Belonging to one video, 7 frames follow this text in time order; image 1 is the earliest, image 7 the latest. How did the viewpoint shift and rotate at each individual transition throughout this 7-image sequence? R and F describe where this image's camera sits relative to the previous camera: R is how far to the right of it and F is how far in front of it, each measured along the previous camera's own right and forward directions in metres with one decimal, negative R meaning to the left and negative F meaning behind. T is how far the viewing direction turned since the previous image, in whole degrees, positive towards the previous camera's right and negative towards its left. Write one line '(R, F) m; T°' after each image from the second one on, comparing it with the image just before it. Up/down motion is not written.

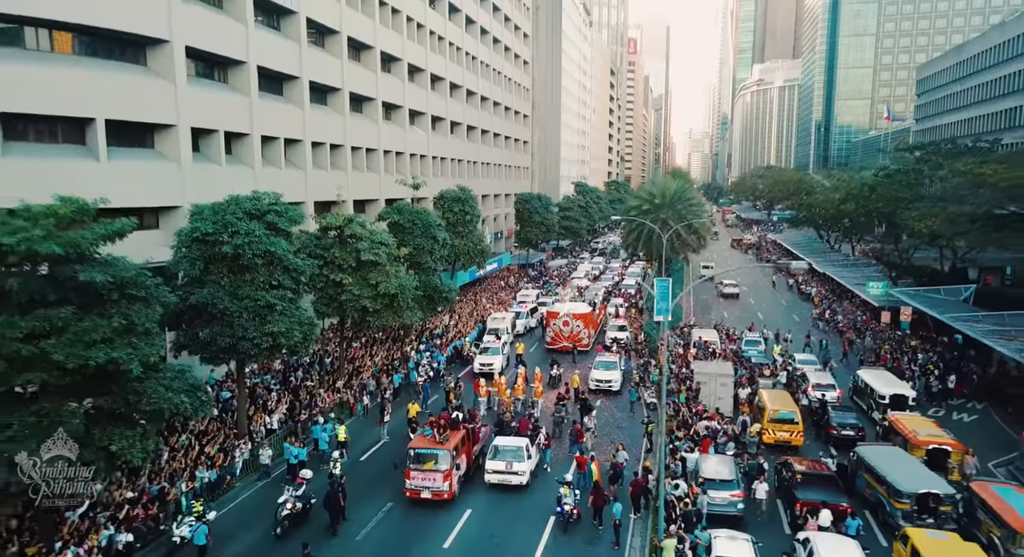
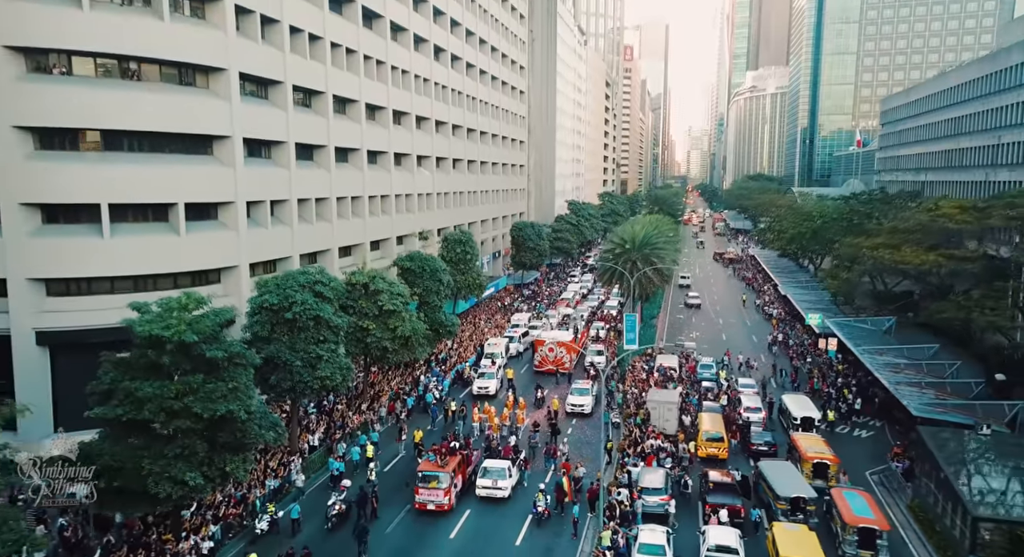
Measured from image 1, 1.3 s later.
(+0.4, -7.1) m; 0°
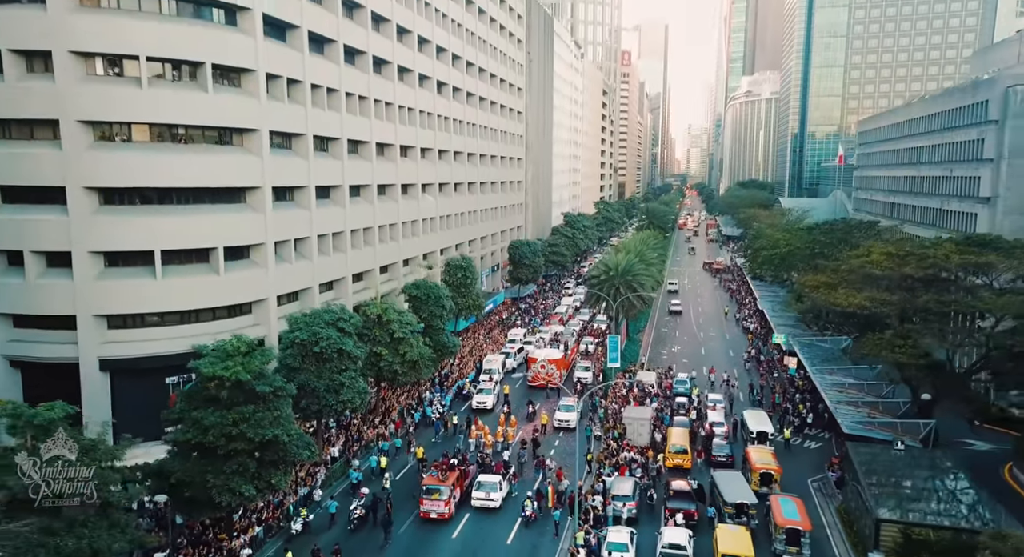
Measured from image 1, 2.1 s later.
(+0.3, -5.2) m; 0°
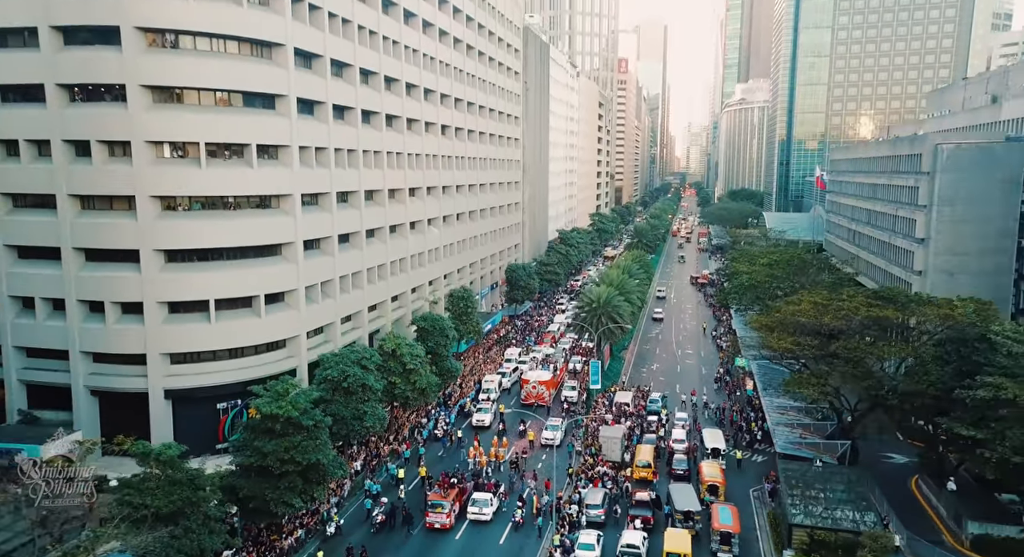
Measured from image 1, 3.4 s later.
(+0.4, -7.5) m; 0°
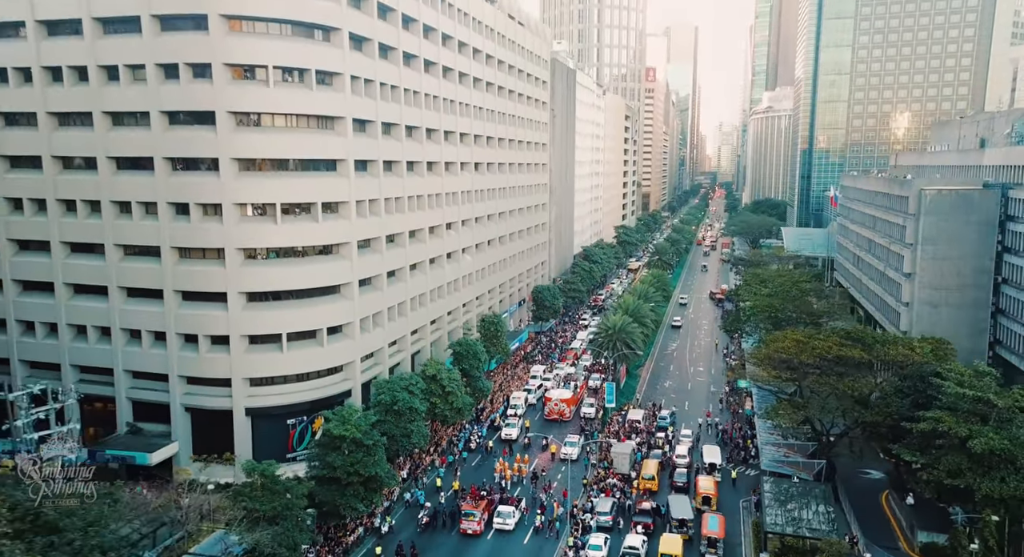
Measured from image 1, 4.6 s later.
(+0.3, -7.7) m; -2°
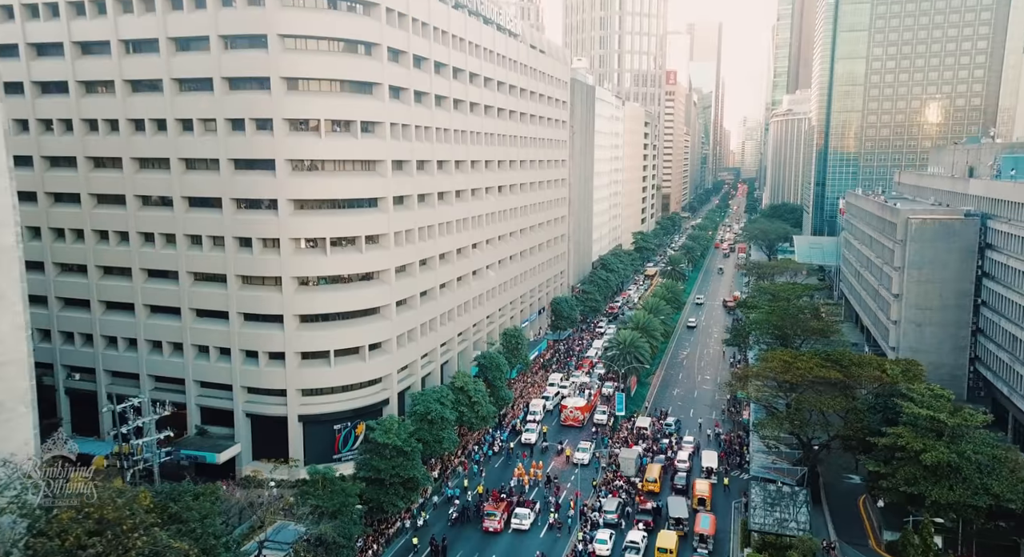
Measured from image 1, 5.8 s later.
(+0.2, -6.9) m; -2°
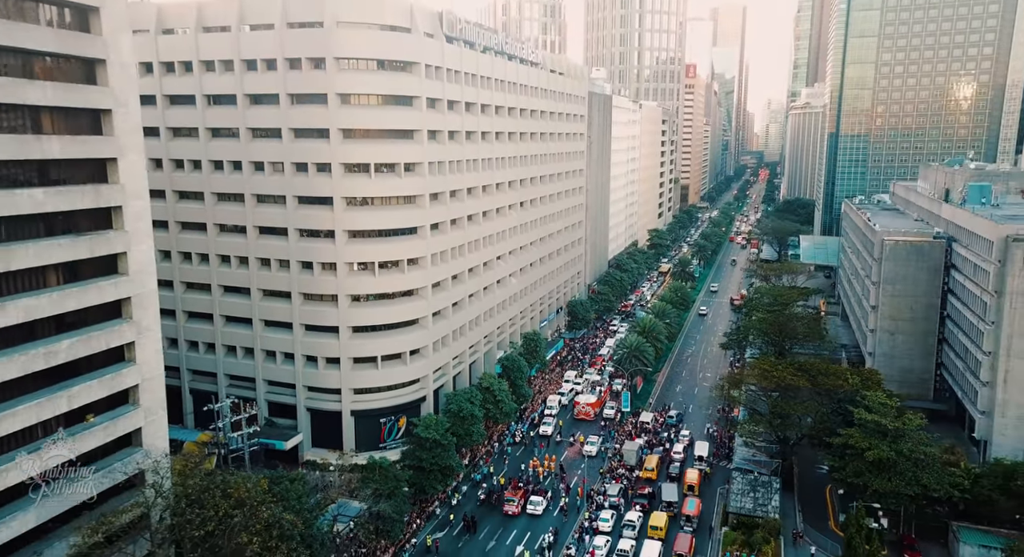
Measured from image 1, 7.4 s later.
(+0.1, -10.2) m; -2°
